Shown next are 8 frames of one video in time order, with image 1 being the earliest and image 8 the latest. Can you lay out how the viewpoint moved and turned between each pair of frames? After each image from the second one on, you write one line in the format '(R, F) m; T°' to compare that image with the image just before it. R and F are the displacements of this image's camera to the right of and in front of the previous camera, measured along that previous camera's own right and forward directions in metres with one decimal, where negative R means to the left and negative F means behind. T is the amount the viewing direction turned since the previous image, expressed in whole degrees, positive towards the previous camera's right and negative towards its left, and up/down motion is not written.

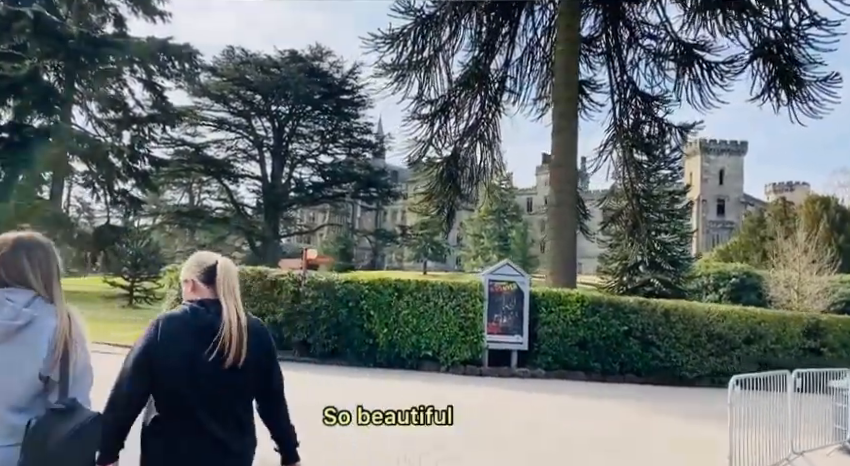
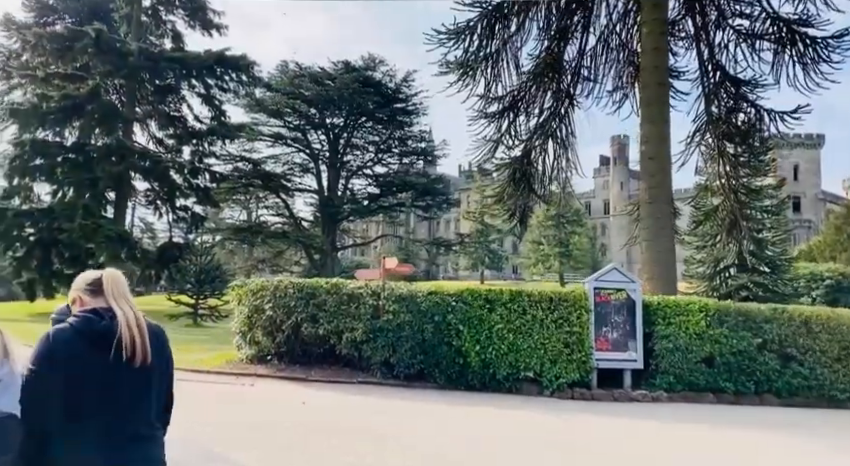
(-0.5, +1.0) m; -5°
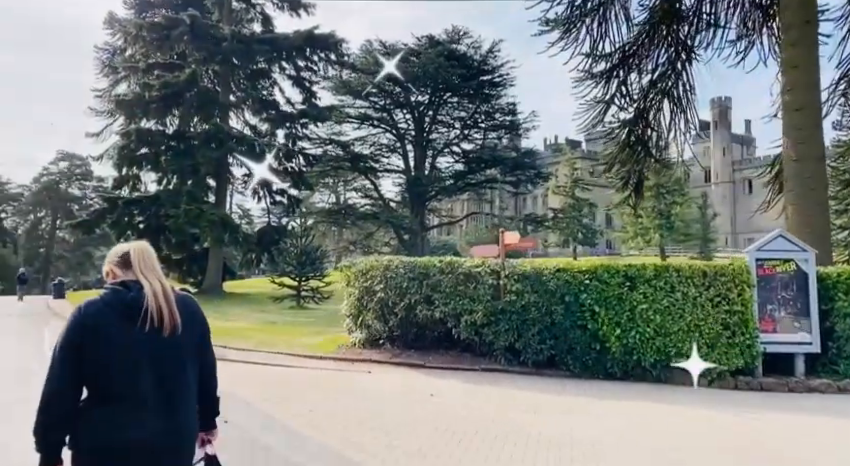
(-0.5, +0.7) m; -8°
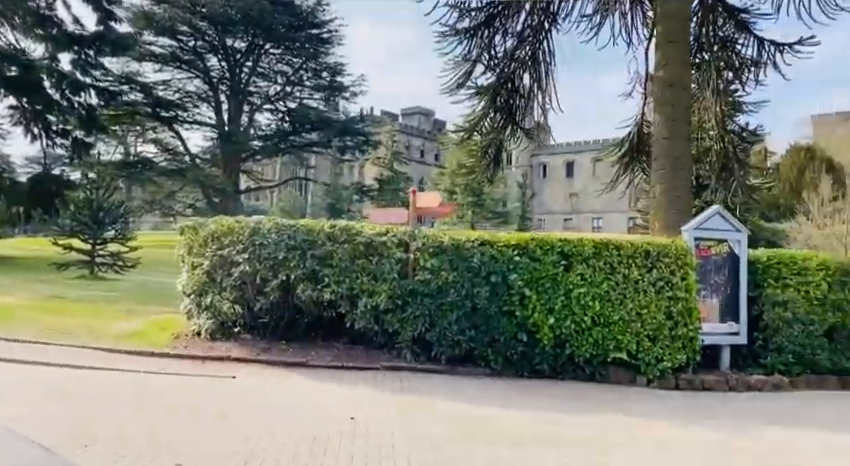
(-0.7, +1.8) m; +18°
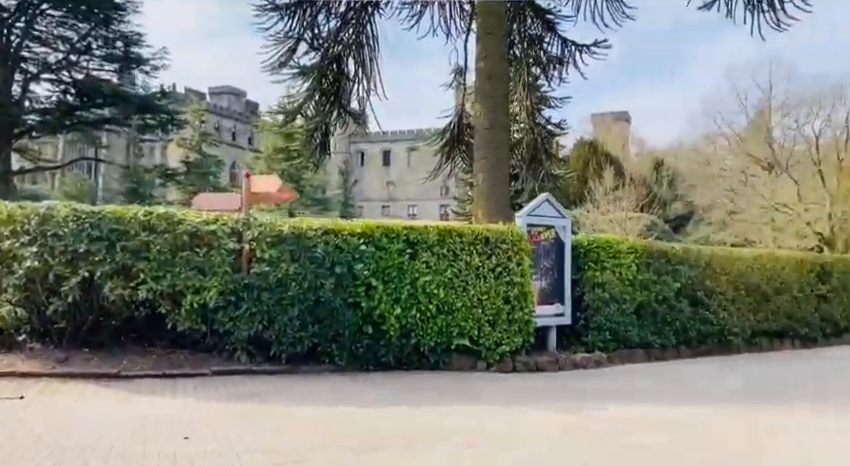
(-0.2, +0.3) m; +17°
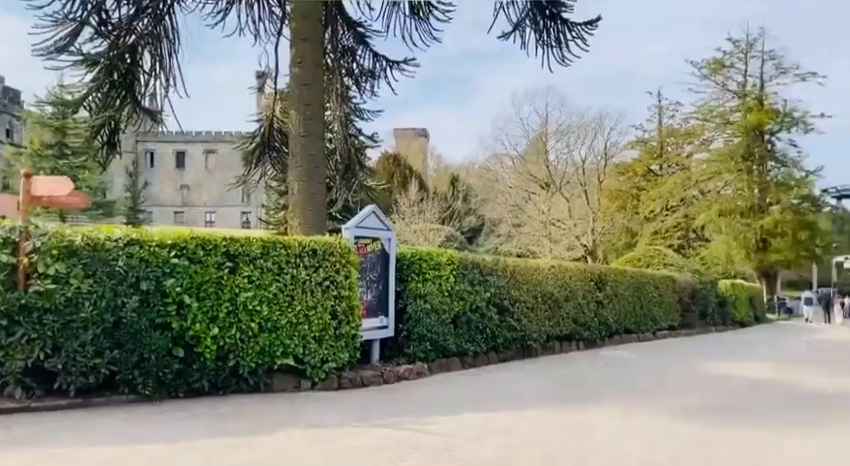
(-0.2, +0.2) m; +18°
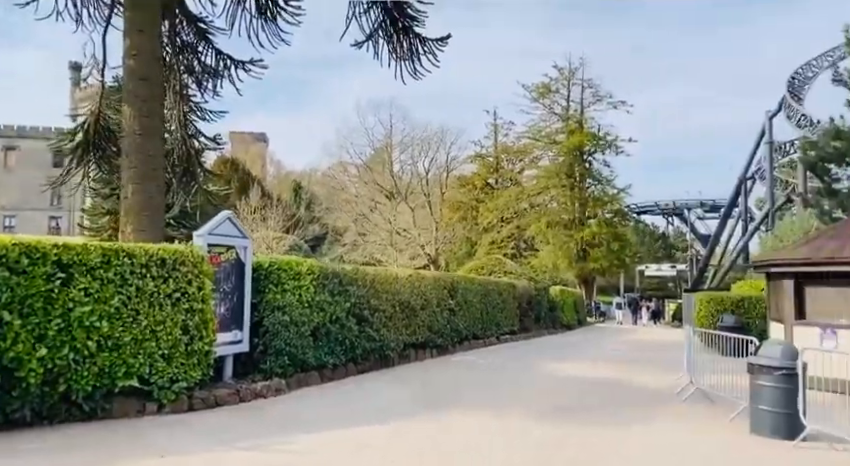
(-0.2, +0.1) m; +15°
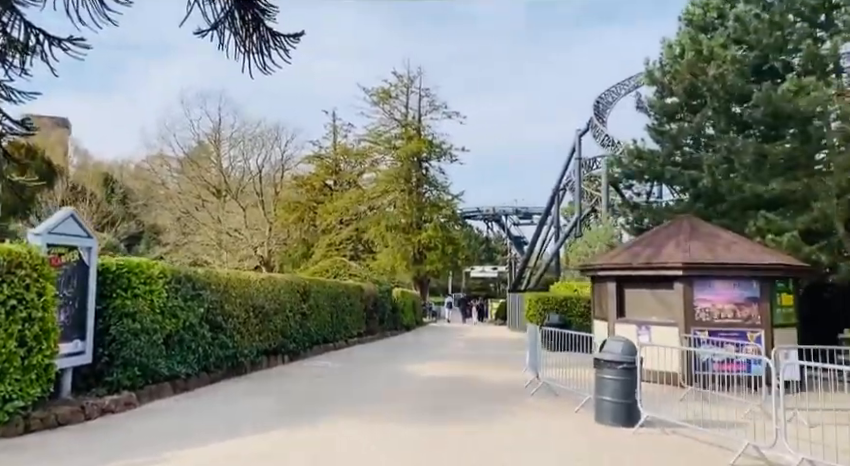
(-0.4, 0.0) m; +16°
